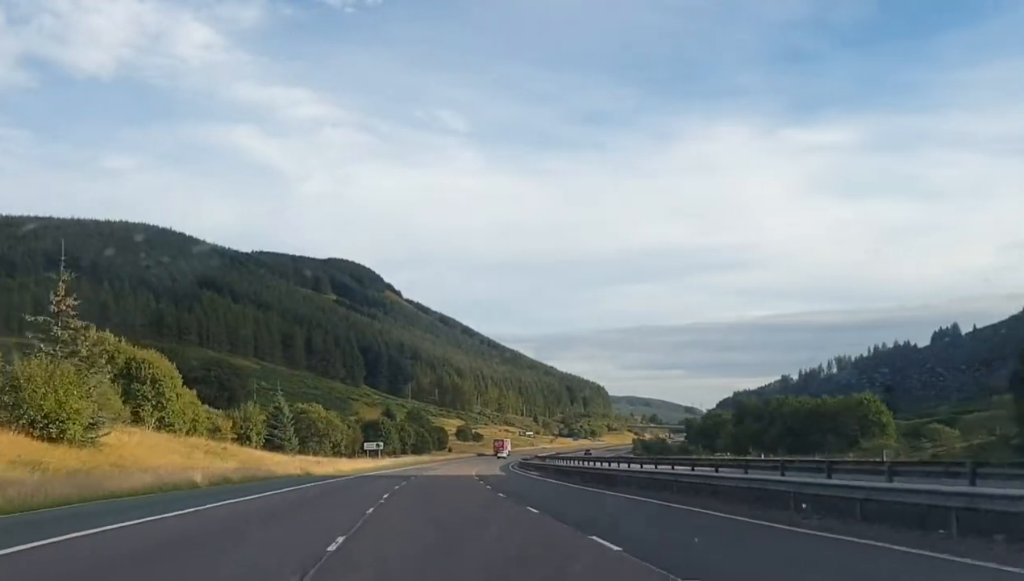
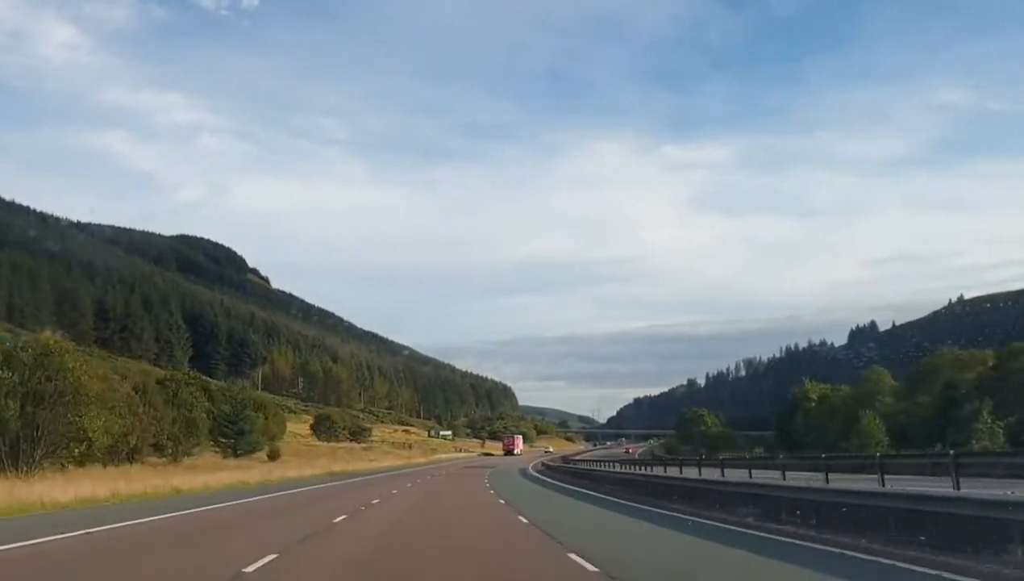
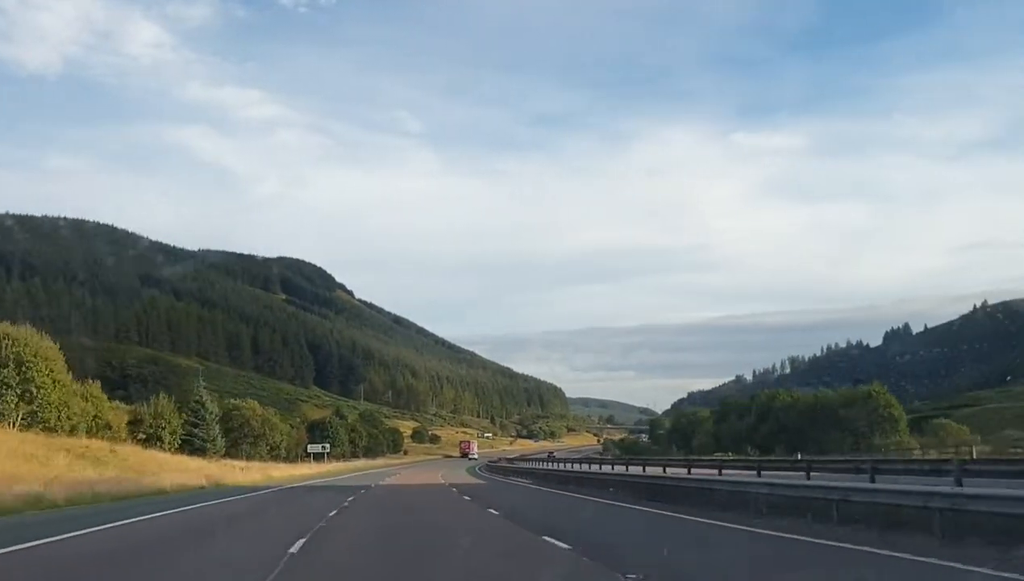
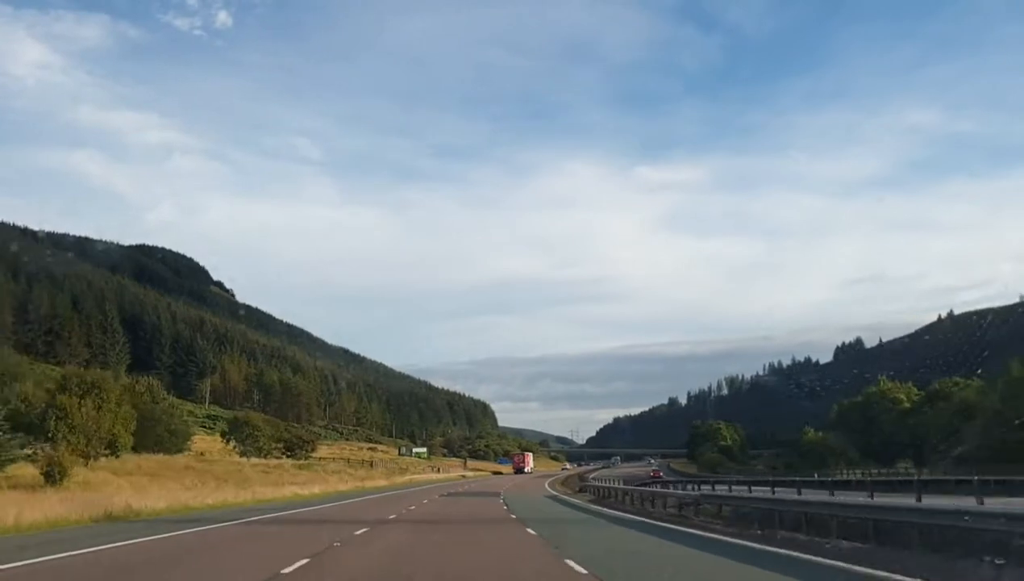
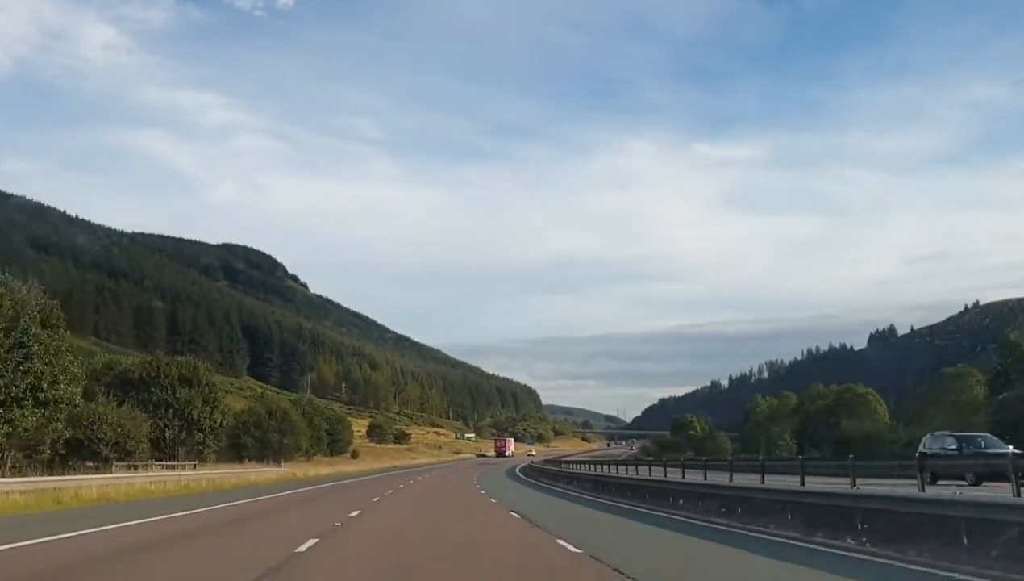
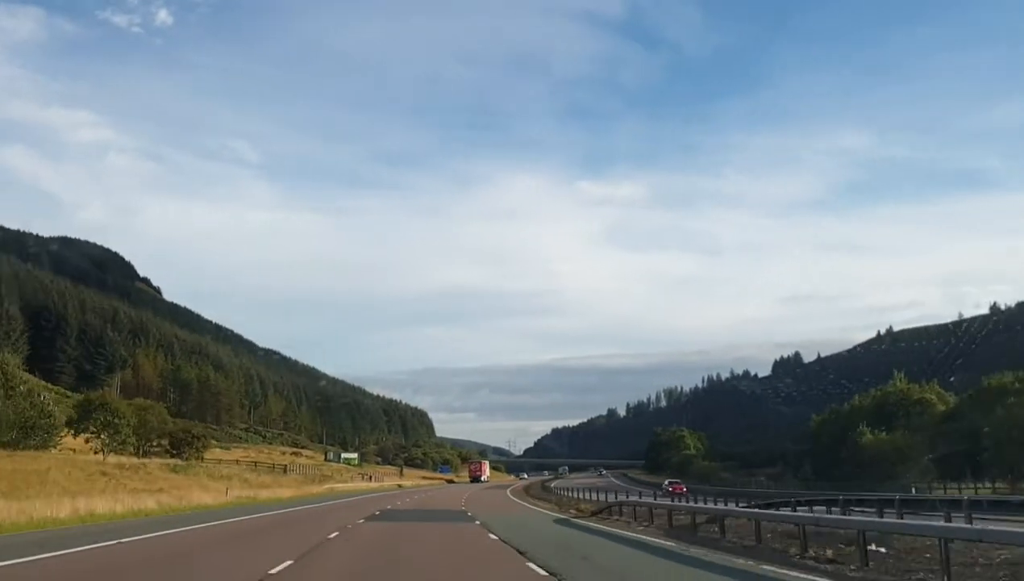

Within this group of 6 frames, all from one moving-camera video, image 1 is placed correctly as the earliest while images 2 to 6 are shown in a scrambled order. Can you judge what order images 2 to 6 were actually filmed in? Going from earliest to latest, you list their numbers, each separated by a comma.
3, 5, 2, 4, 6
